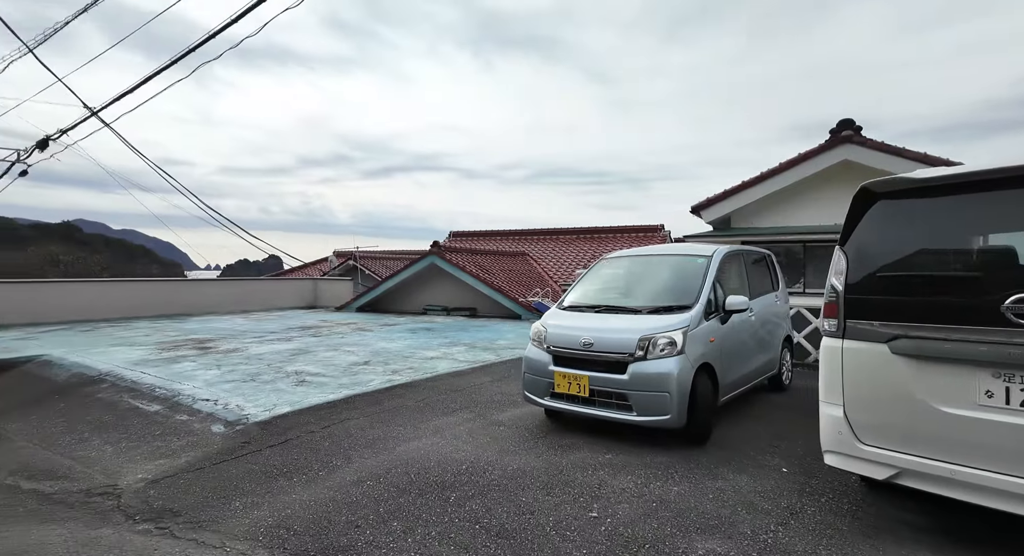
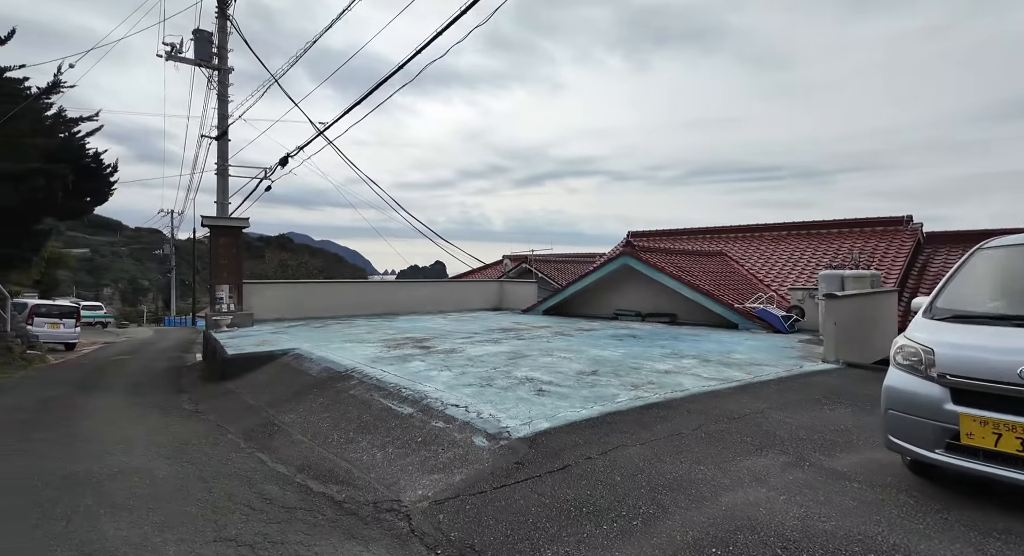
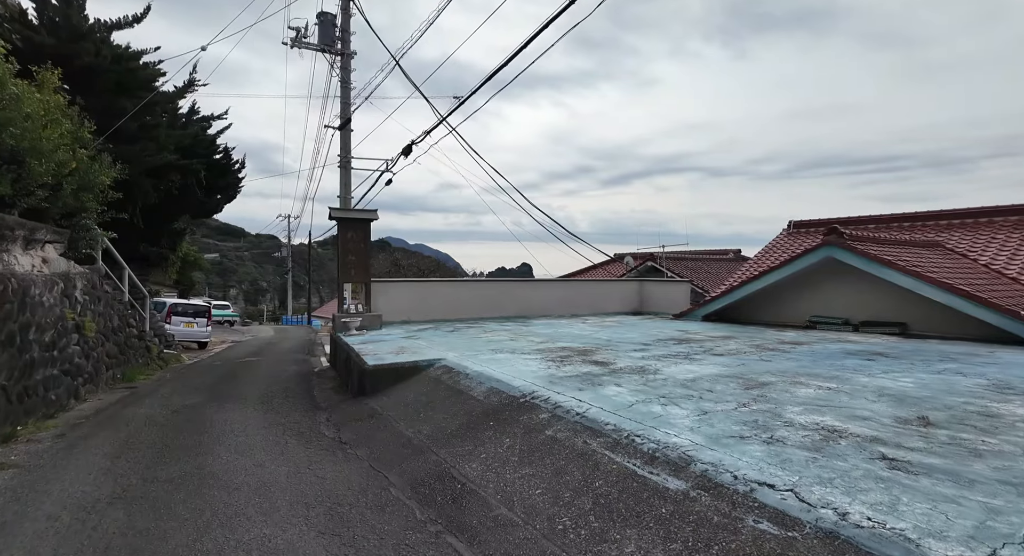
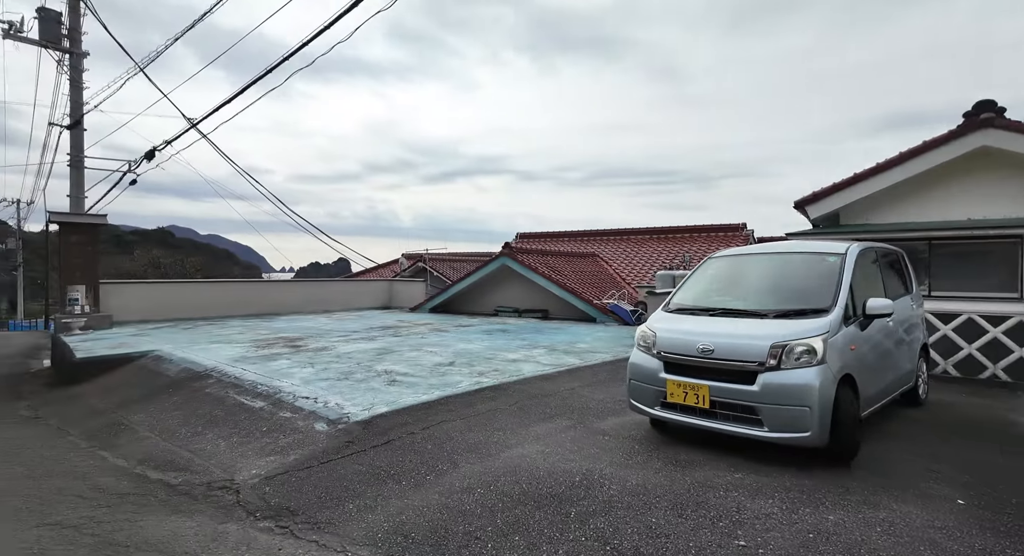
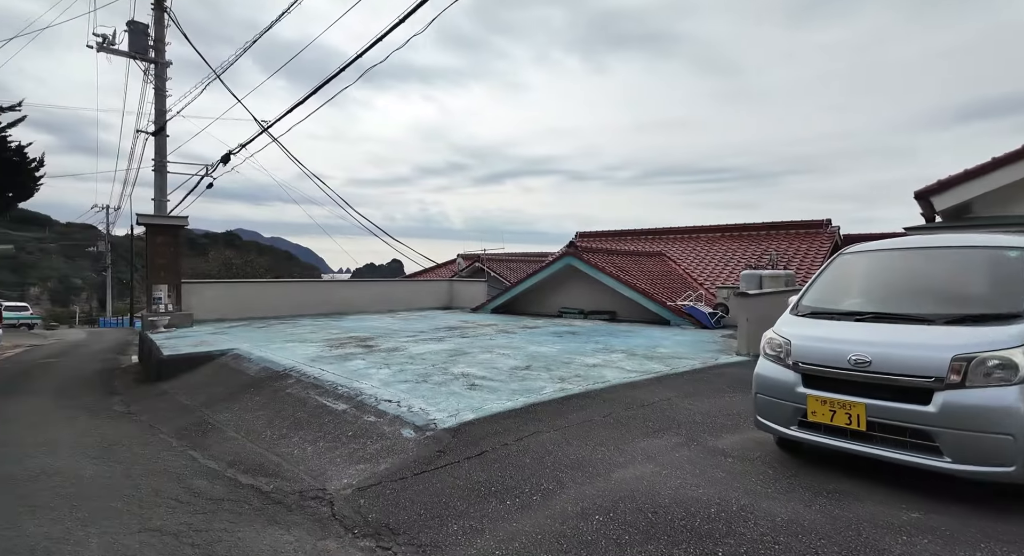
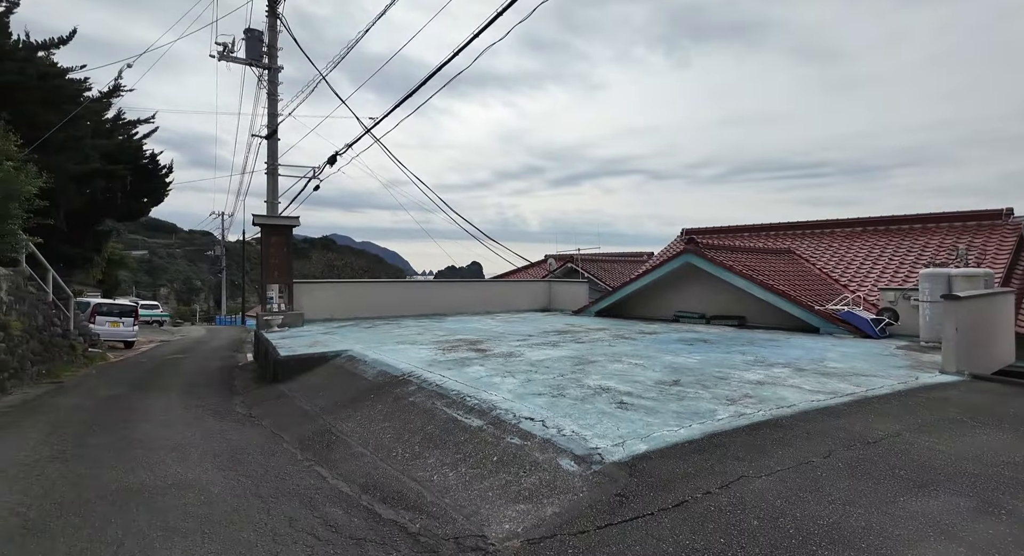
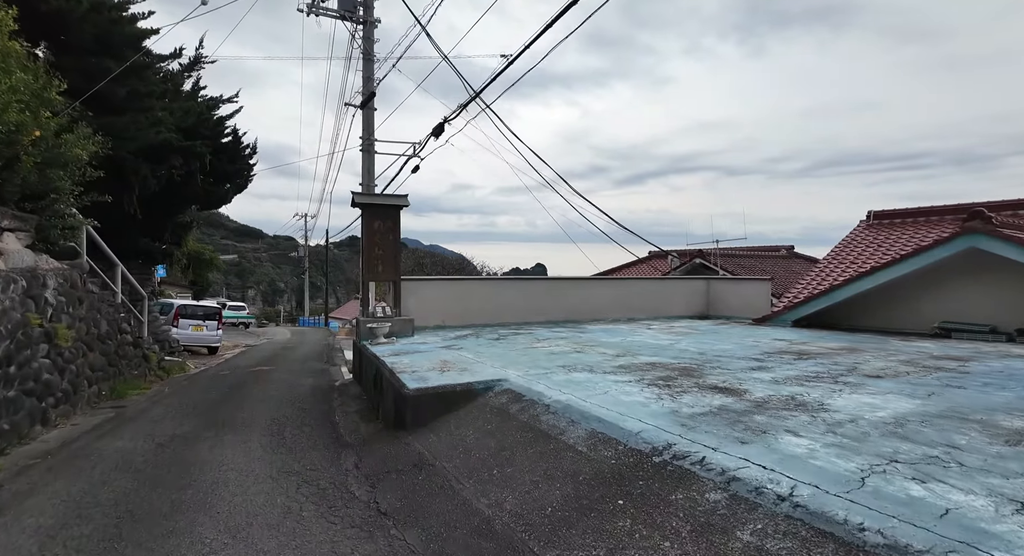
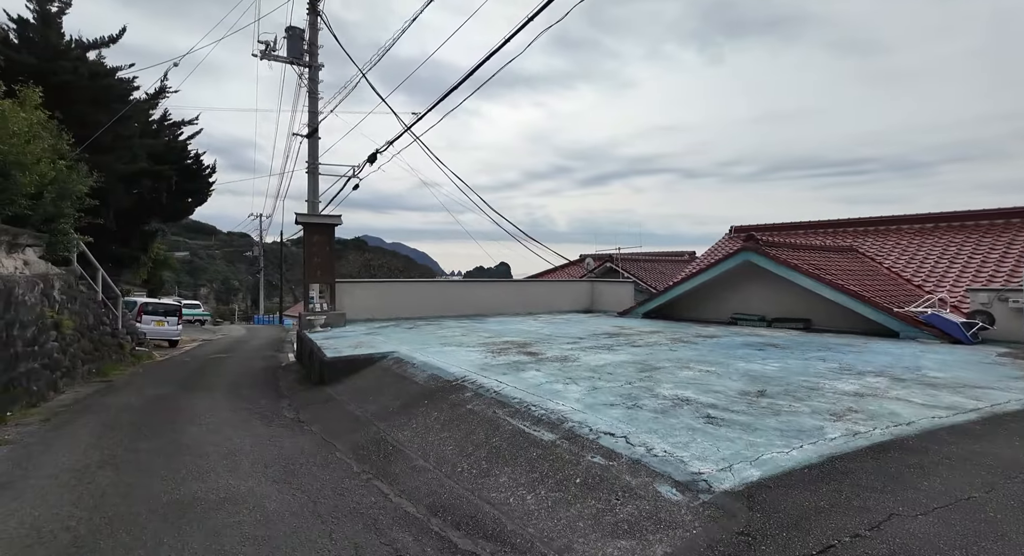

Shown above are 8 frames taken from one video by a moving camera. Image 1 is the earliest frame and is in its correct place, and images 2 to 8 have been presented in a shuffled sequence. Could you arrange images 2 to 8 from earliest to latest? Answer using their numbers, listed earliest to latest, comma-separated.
4, 5, 2, 6, 8, 3, 7
